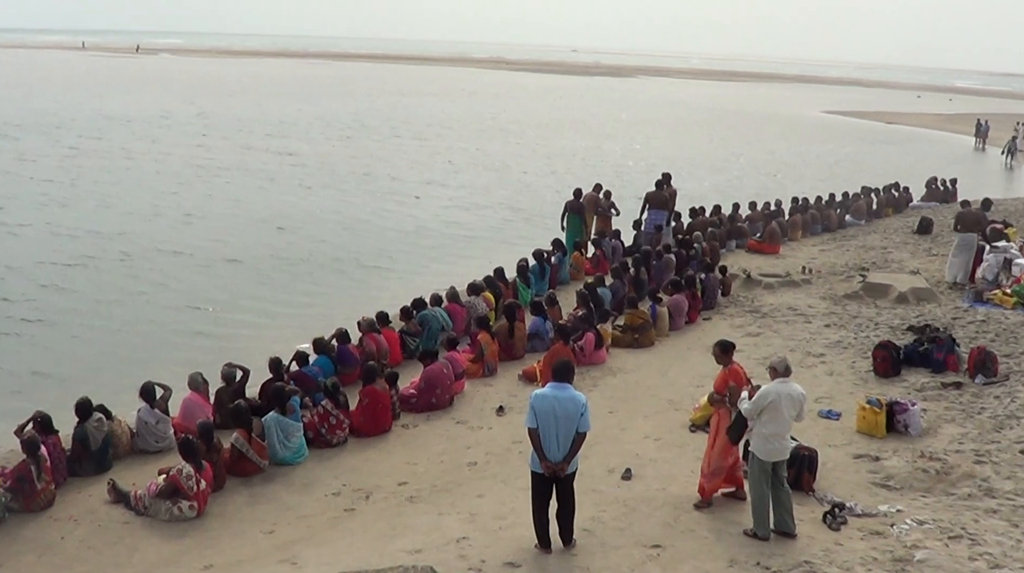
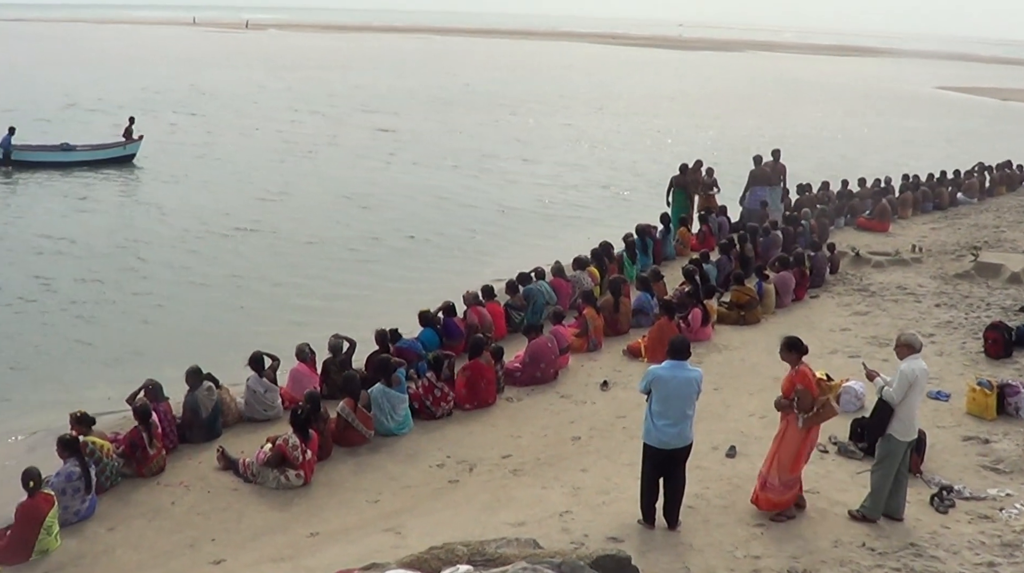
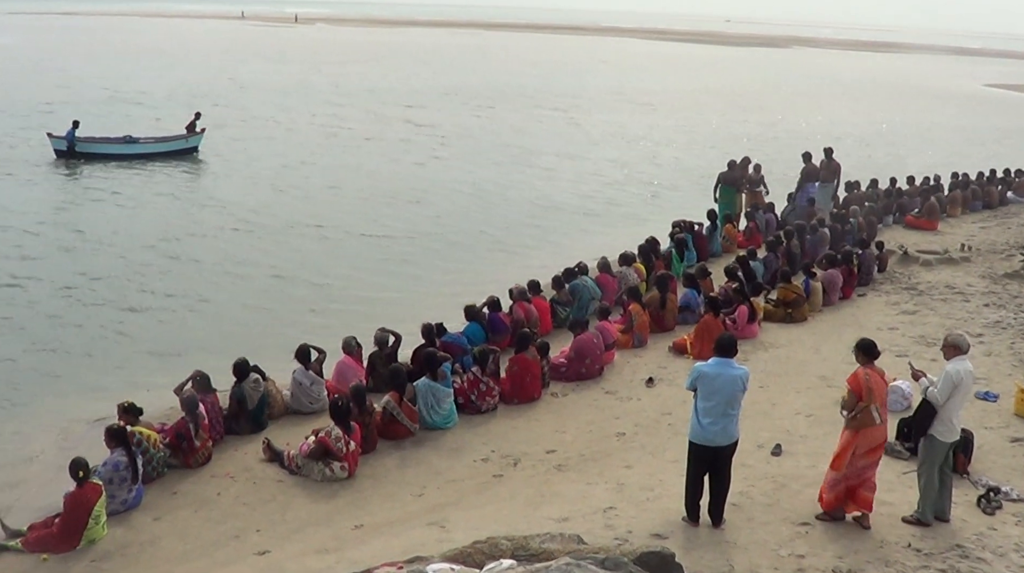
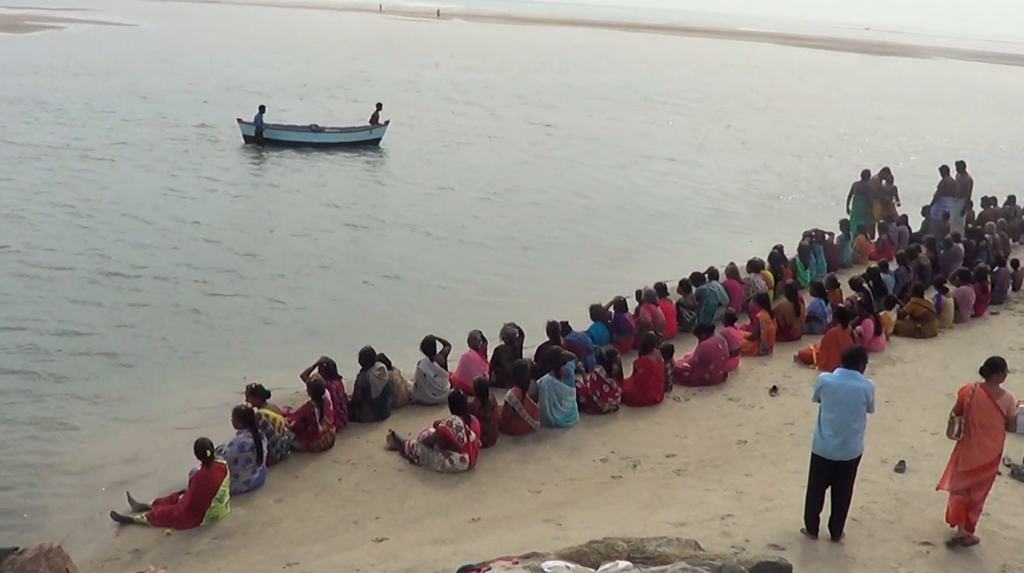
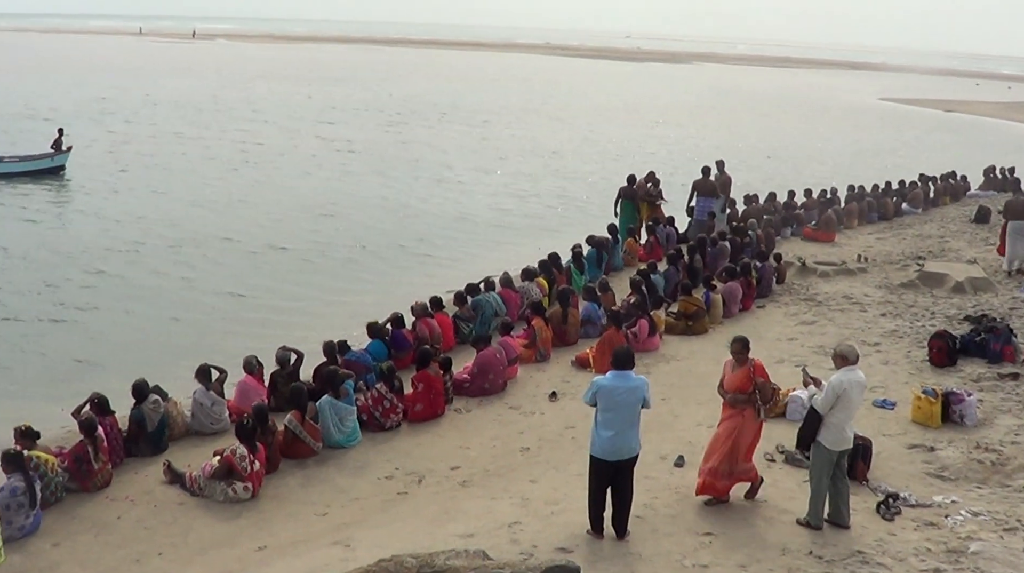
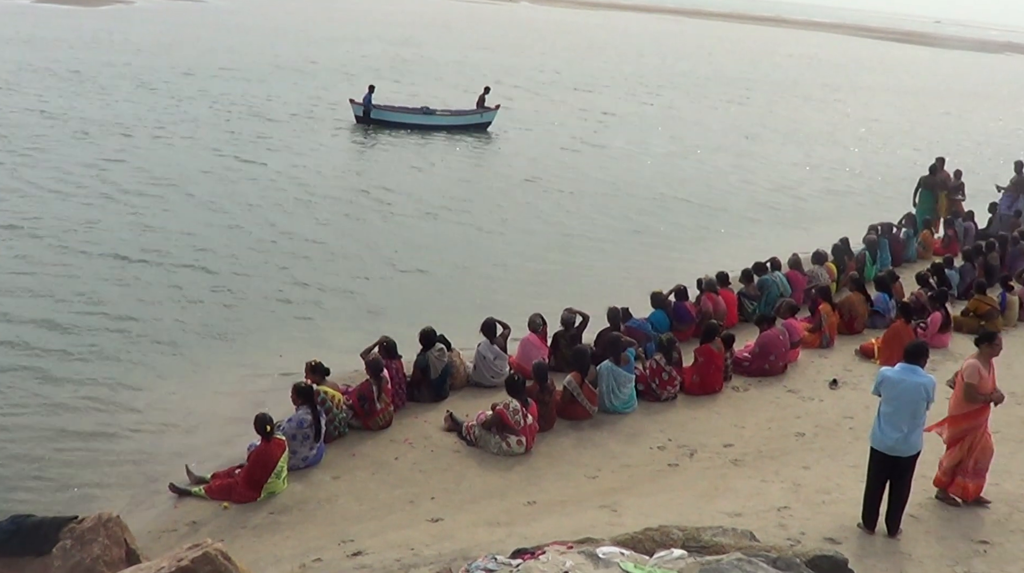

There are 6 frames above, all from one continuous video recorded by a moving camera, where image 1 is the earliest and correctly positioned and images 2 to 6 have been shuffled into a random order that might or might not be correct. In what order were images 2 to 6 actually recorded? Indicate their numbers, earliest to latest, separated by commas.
5, 2, 3, 4, 6
